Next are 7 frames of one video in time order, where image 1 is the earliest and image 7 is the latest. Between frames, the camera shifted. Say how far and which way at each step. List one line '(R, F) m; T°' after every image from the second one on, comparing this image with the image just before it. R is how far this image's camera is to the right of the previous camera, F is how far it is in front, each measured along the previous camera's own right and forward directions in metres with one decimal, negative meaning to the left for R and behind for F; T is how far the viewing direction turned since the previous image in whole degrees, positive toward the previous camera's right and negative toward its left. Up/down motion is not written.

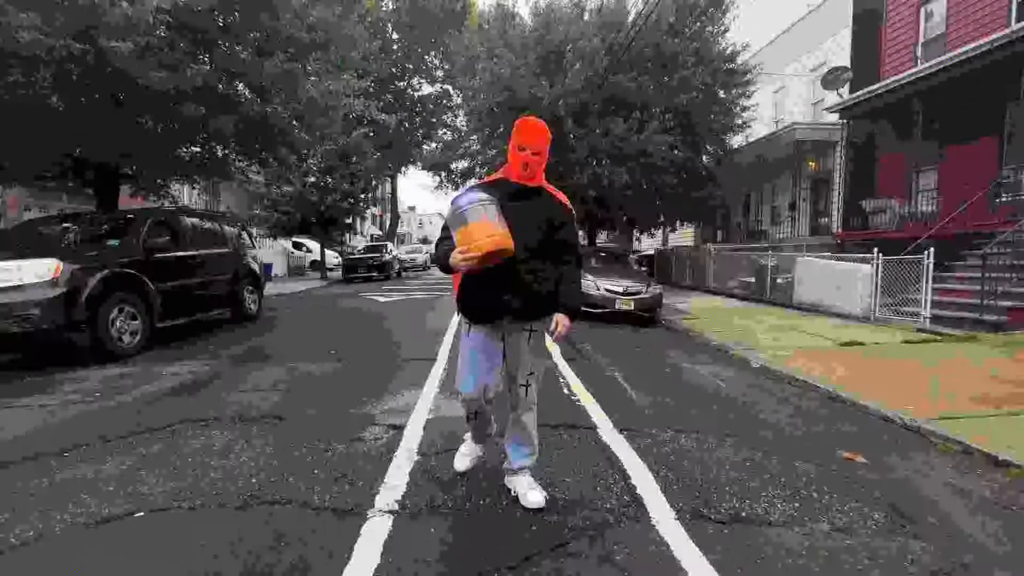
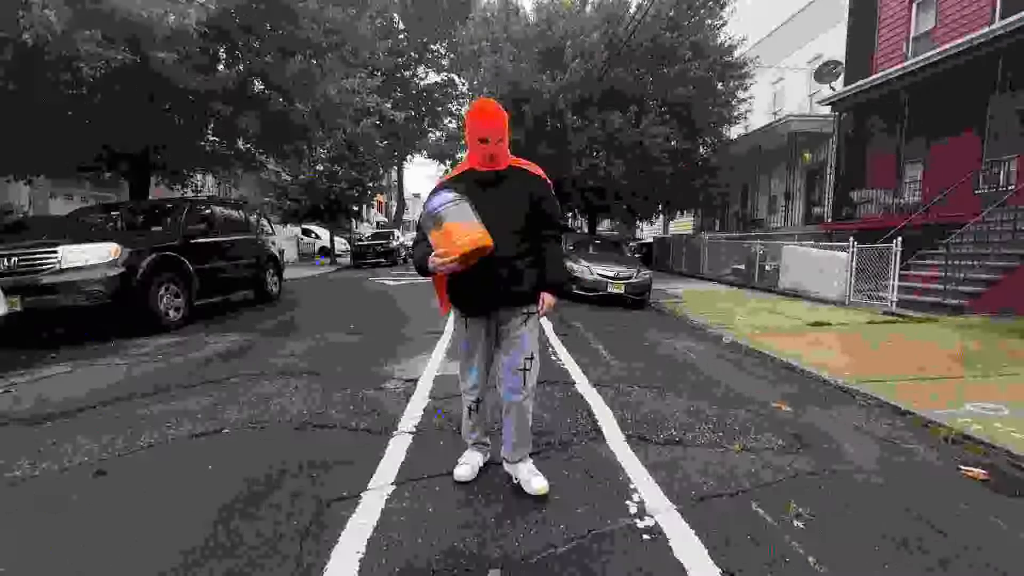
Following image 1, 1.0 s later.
(+0.1, -0.8) m; -1°
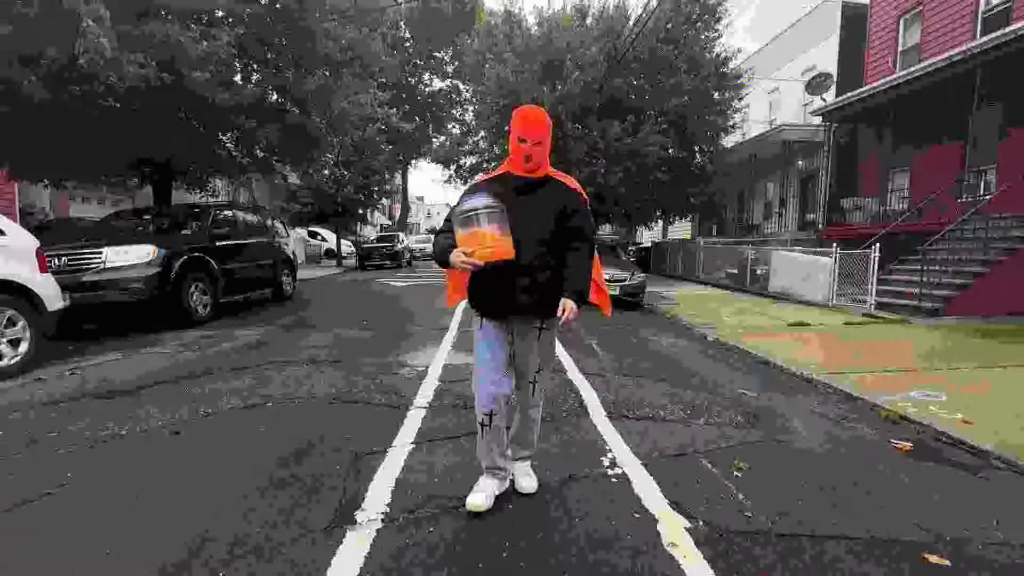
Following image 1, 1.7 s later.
(0.0, -0.6) m; 0°
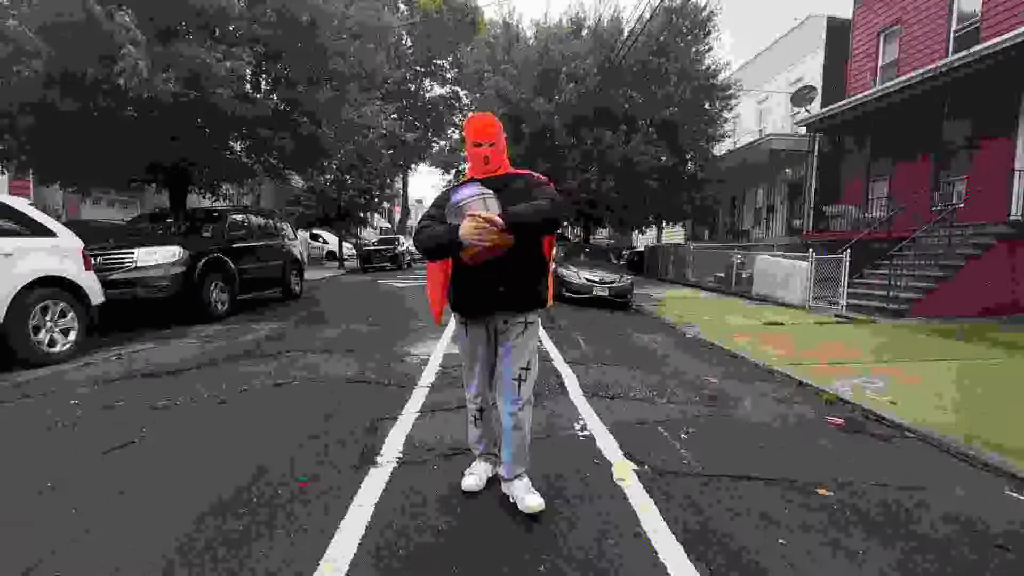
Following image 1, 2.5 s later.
(+0.1, -0.7) m; 0°
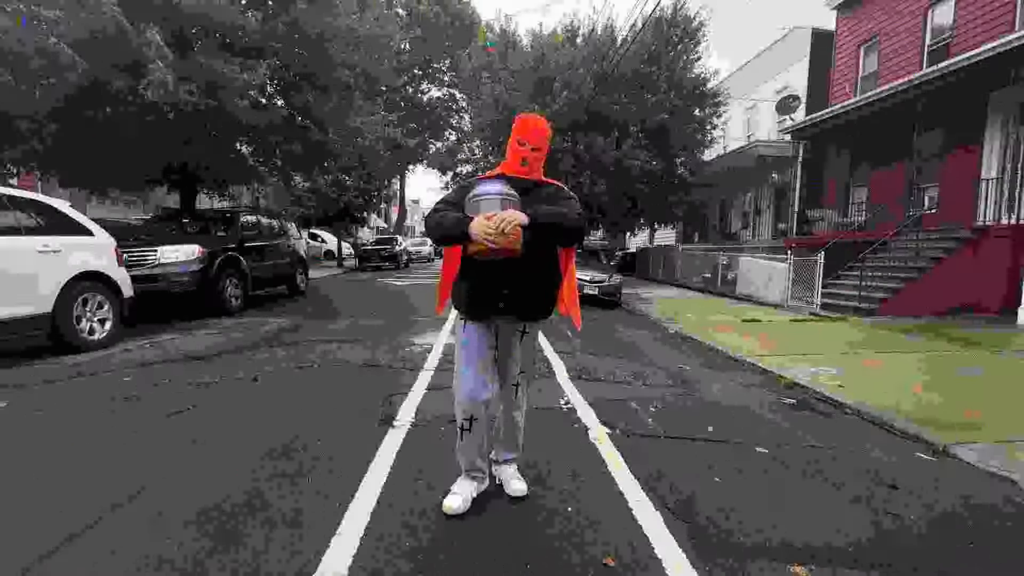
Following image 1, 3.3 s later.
(0.0, -0.7) m; +1°
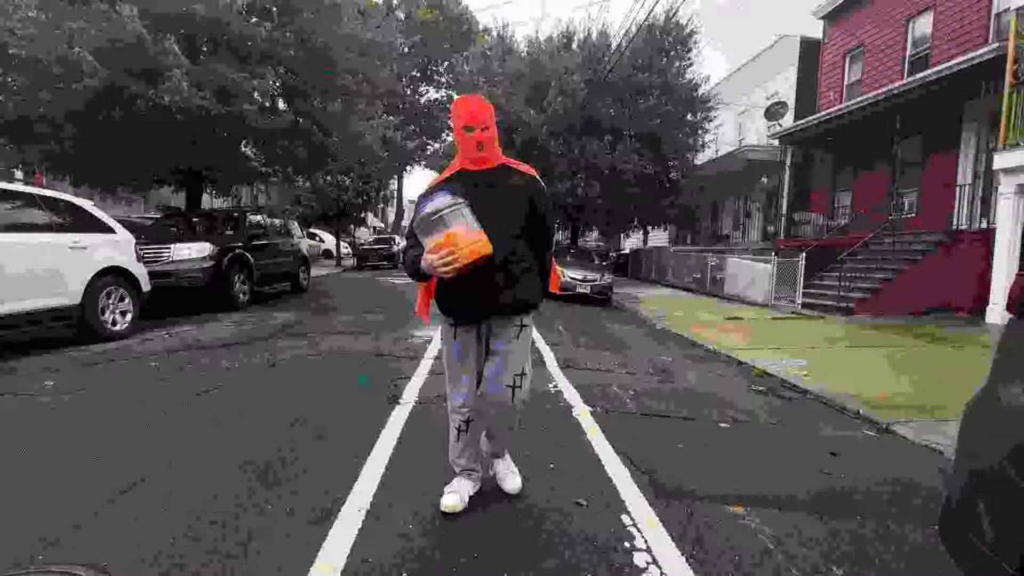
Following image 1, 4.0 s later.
(0.0, -0.5) m; 0°
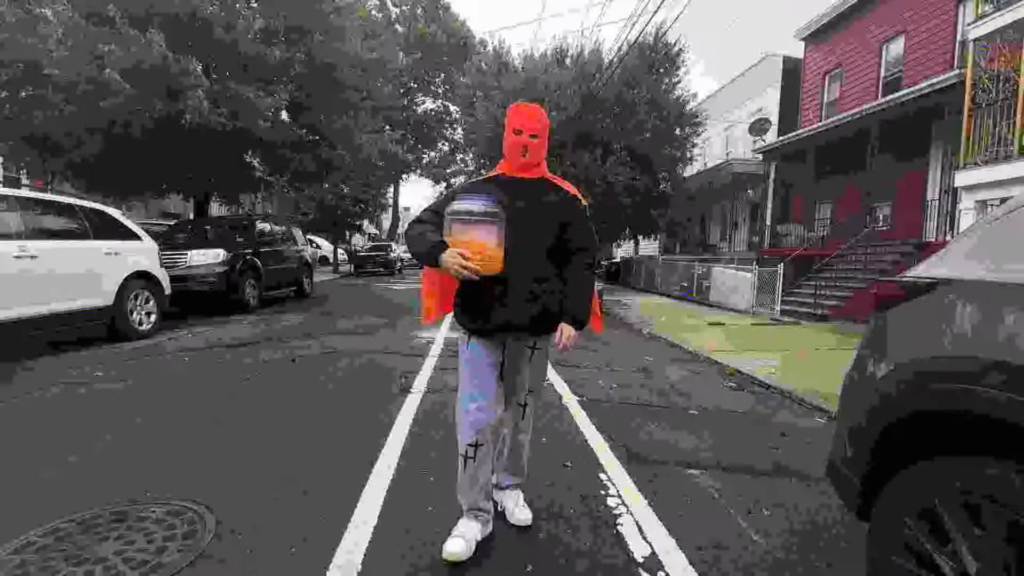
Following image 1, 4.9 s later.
(0.0, -0.6) m; +1°
